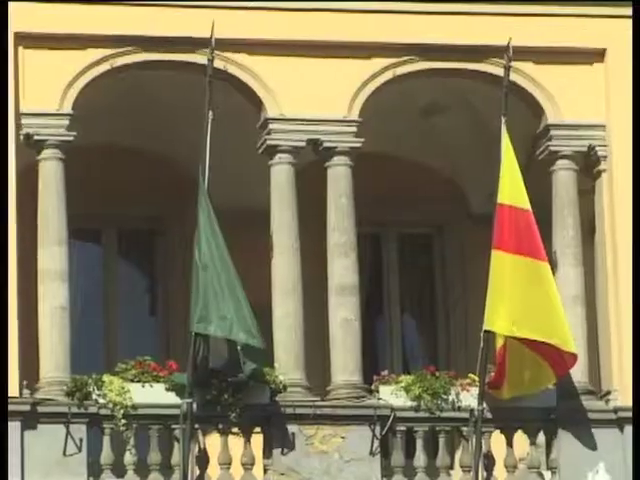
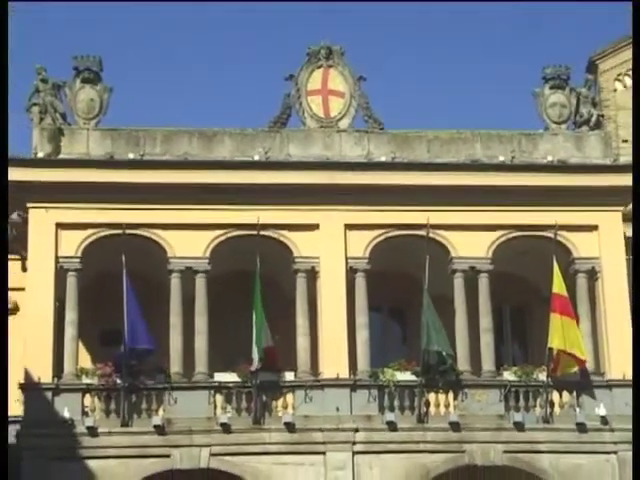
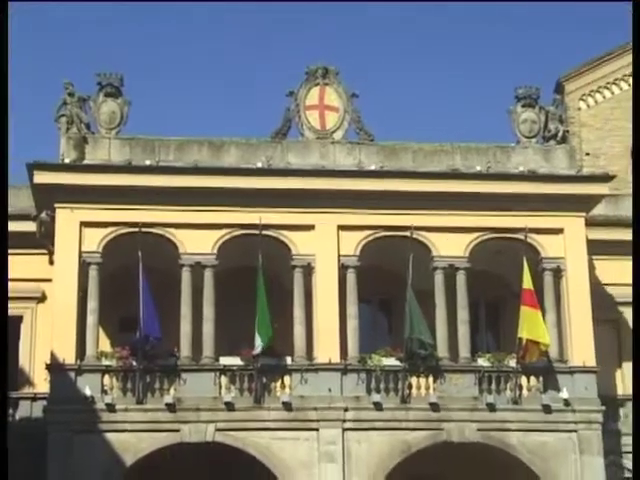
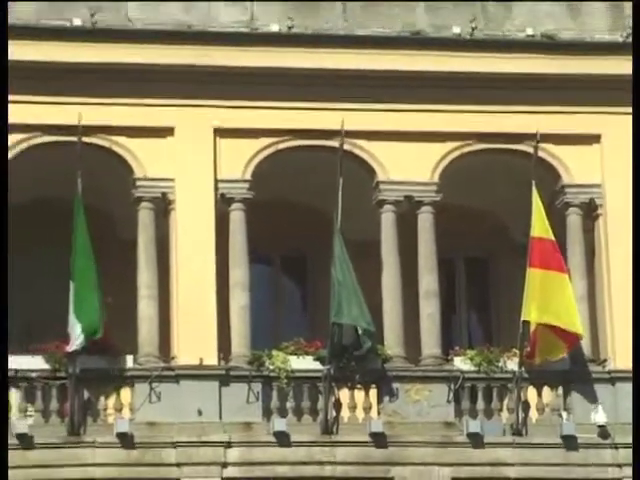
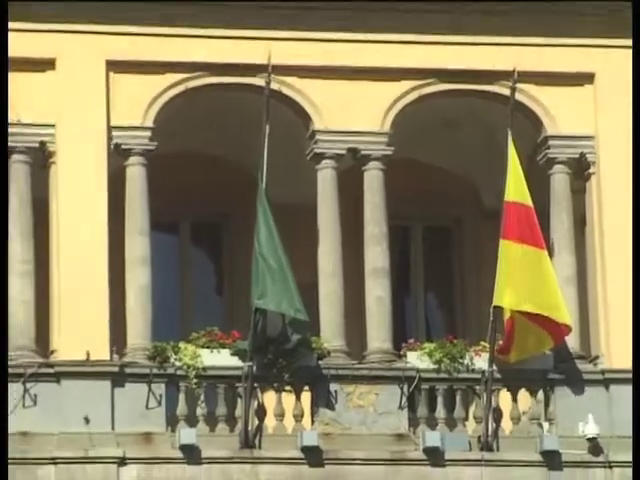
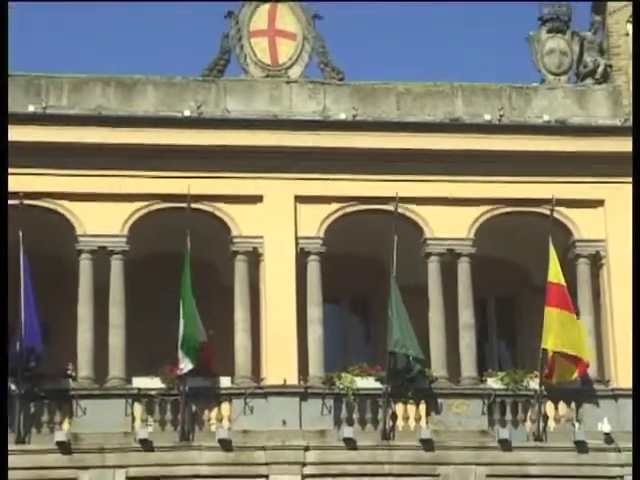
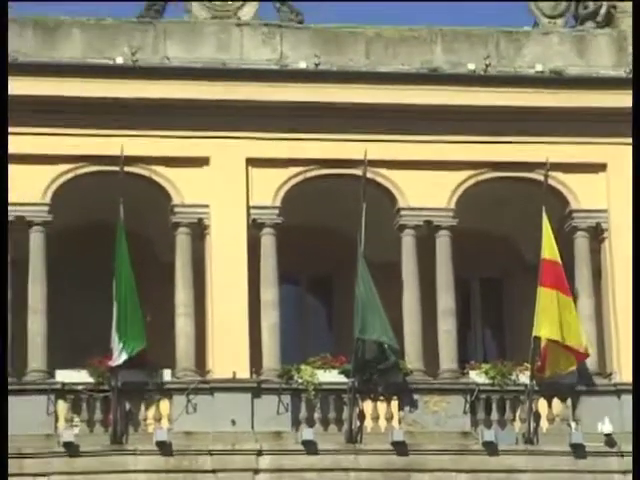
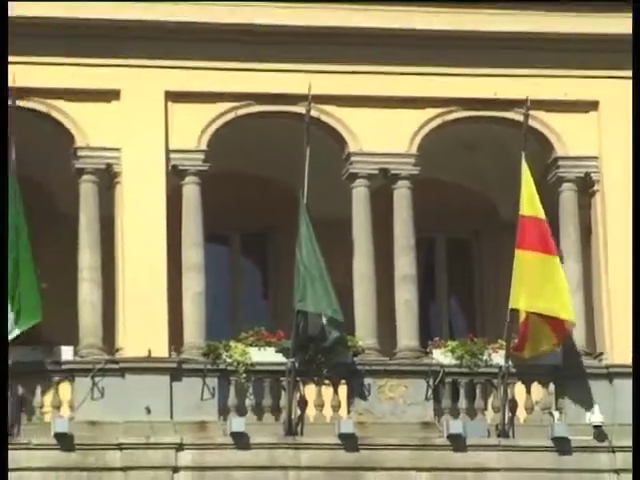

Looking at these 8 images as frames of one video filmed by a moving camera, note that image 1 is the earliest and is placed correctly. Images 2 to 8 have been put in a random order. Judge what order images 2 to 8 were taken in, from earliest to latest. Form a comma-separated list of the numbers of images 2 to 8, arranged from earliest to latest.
5, 8, 4, 7, 6, 2, 3
